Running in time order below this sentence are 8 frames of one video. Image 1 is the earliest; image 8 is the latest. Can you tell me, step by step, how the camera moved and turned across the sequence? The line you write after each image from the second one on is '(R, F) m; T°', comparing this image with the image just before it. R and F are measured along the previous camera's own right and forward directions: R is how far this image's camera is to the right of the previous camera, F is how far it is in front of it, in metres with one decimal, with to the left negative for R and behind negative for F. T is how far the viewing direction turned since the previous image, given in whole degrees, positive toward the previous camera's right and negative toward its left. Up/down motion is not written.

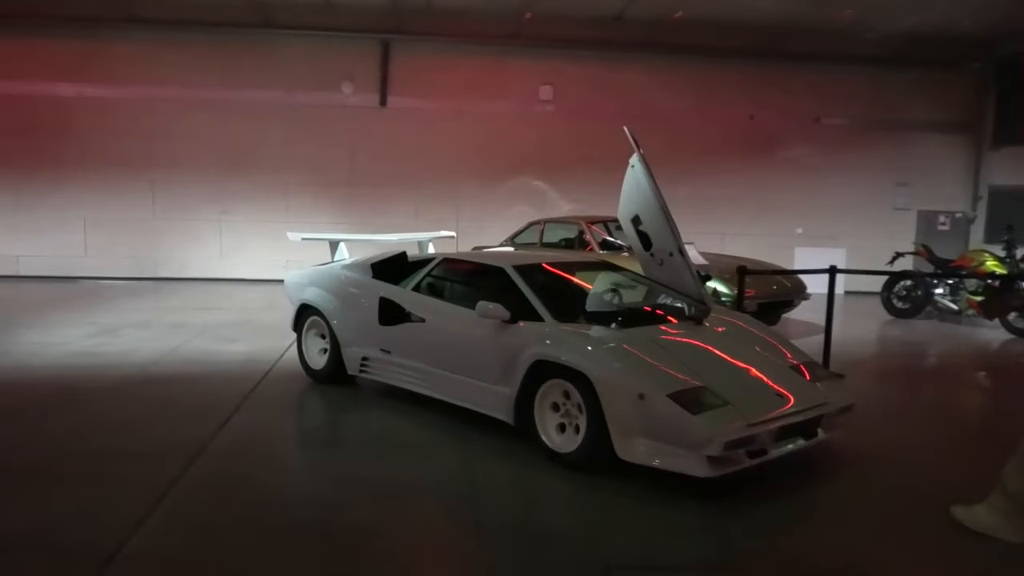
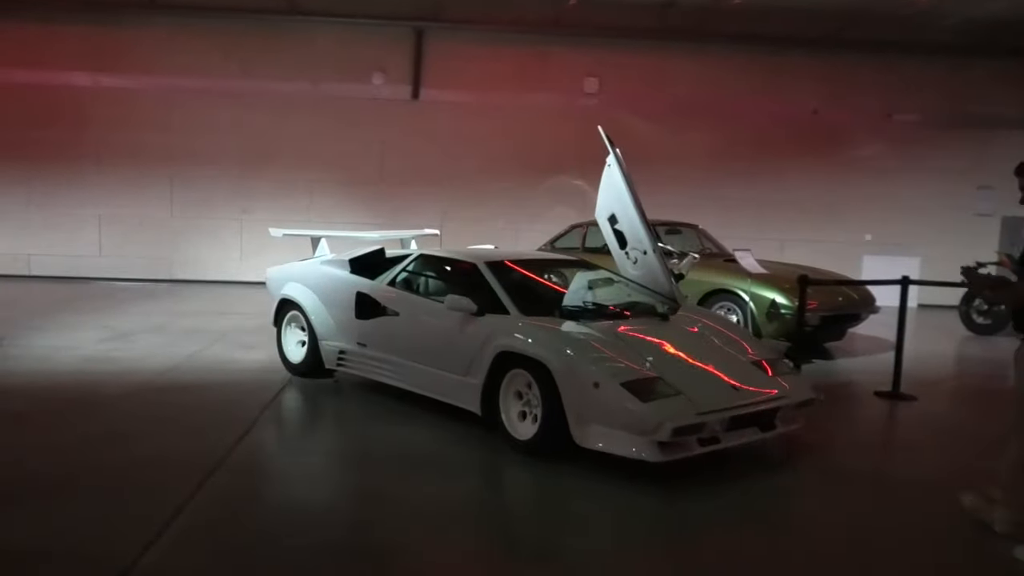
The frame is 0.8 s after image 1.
(0.0, +0.7) m; -3°
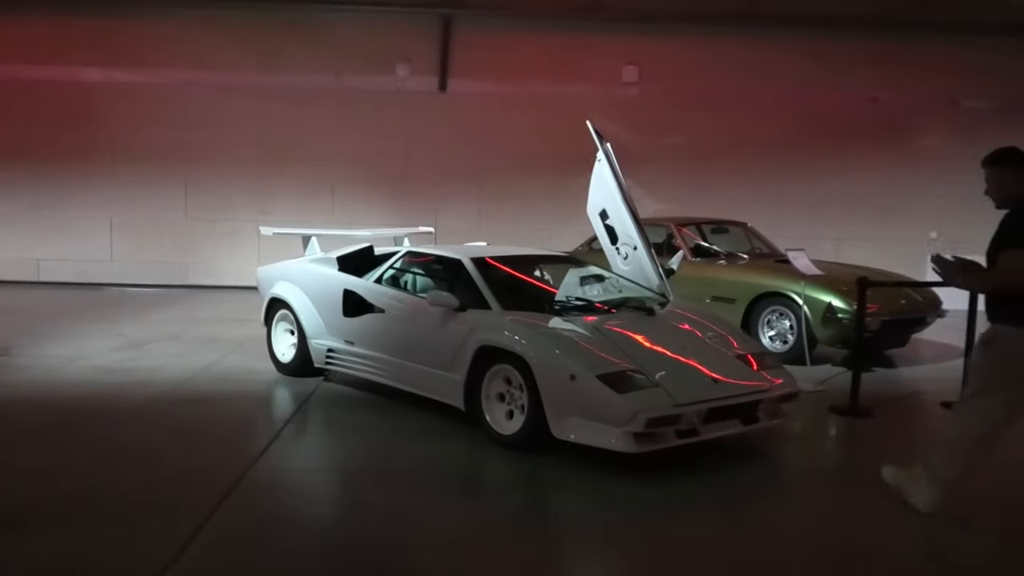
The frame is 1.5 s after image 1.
(0.0, +0.6) m; -2°
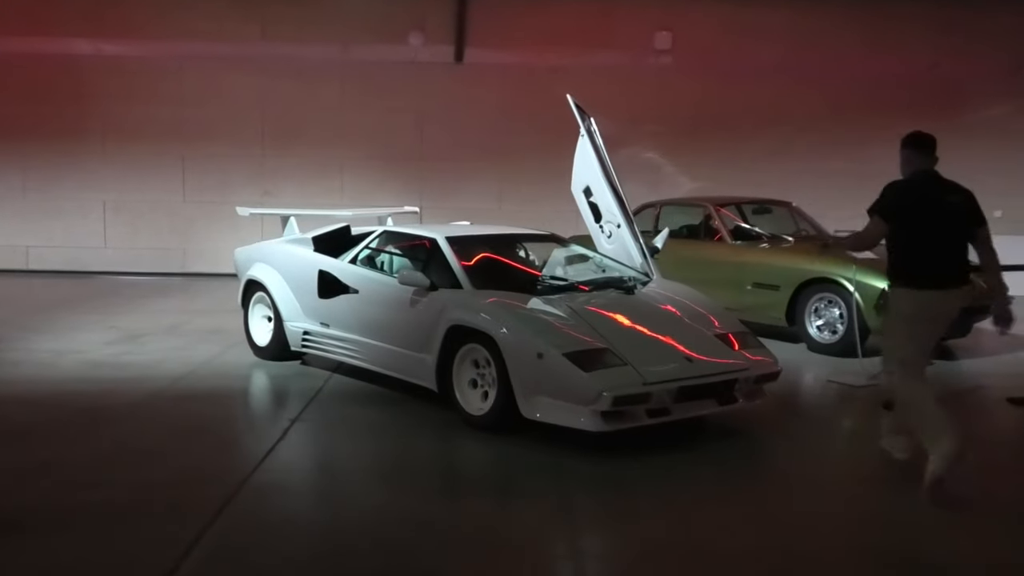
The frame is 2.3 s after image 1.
(0.0, +0.6) m; -2°
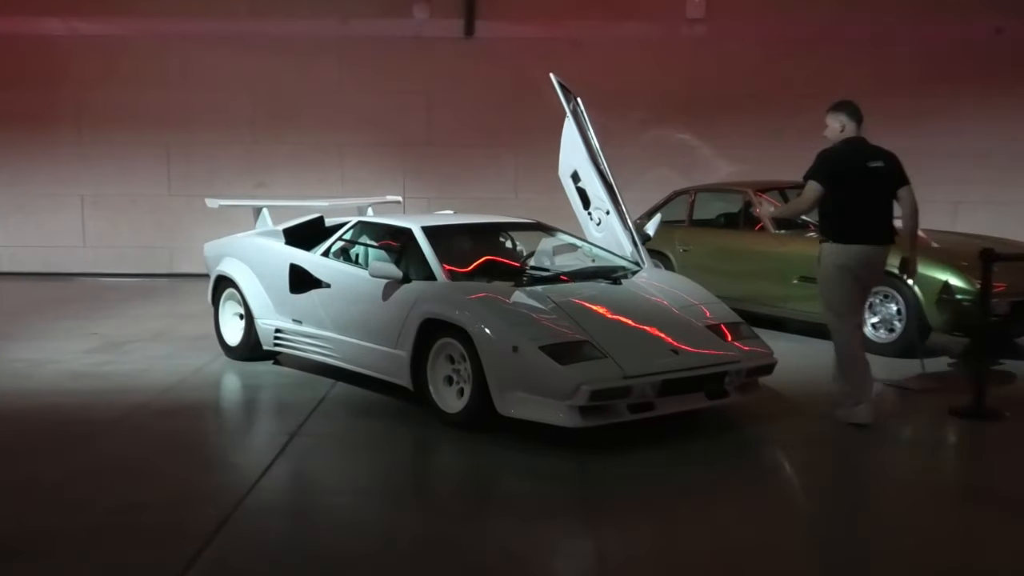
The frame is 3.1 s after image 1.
(0.0, +0.7) m; -1°
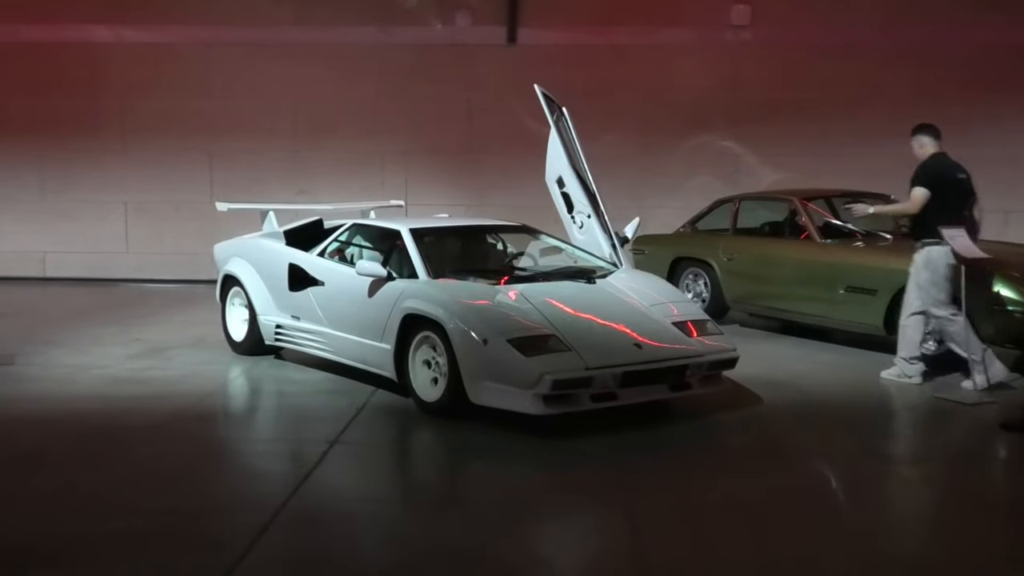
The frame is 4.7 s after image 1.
(-0.2, 0.0) m; -1°
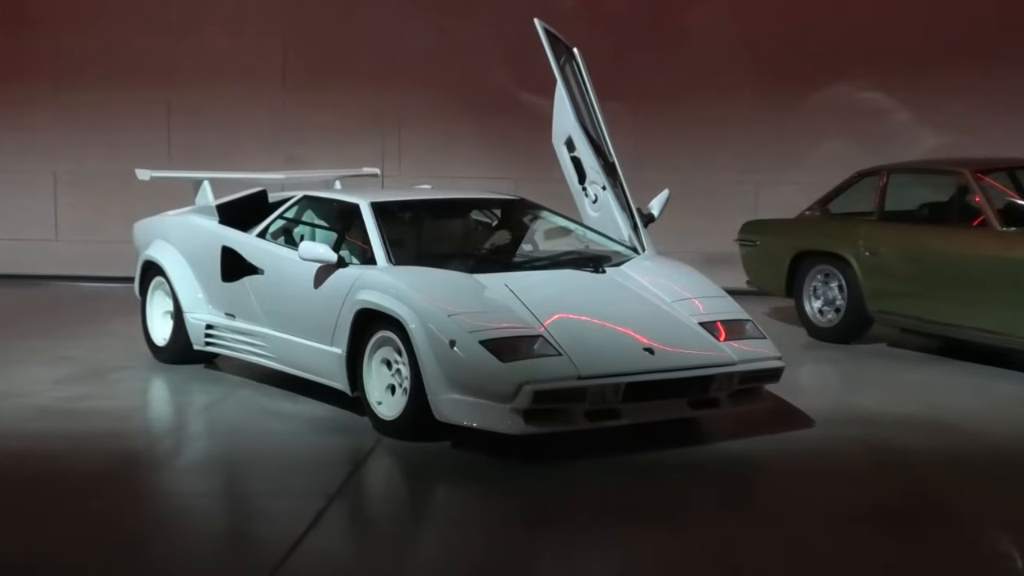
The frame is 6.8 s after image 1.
(-0.5, +2.0) m; +2°
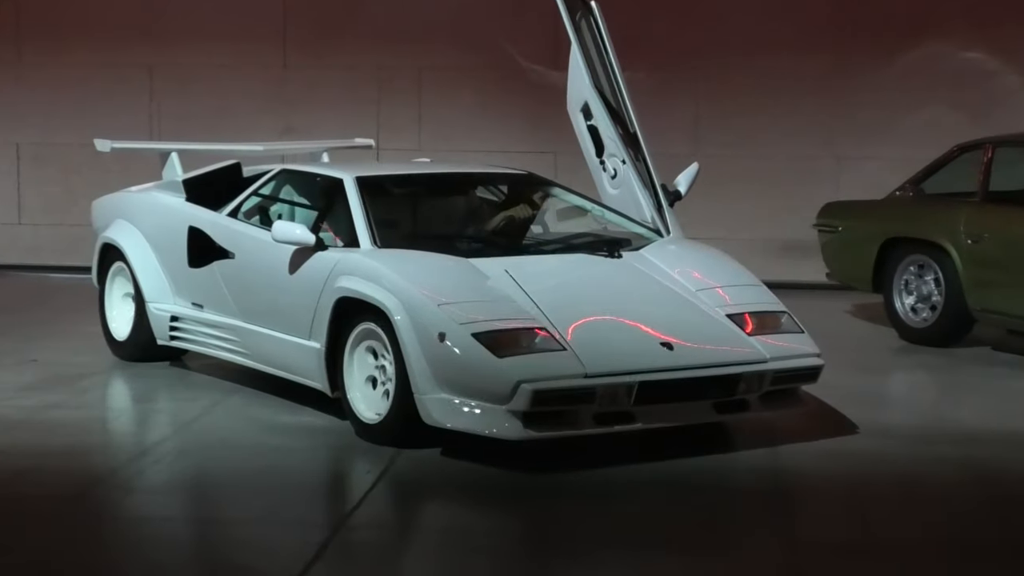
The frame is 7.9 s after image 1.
(-0.1, +0.9) m; 0°
